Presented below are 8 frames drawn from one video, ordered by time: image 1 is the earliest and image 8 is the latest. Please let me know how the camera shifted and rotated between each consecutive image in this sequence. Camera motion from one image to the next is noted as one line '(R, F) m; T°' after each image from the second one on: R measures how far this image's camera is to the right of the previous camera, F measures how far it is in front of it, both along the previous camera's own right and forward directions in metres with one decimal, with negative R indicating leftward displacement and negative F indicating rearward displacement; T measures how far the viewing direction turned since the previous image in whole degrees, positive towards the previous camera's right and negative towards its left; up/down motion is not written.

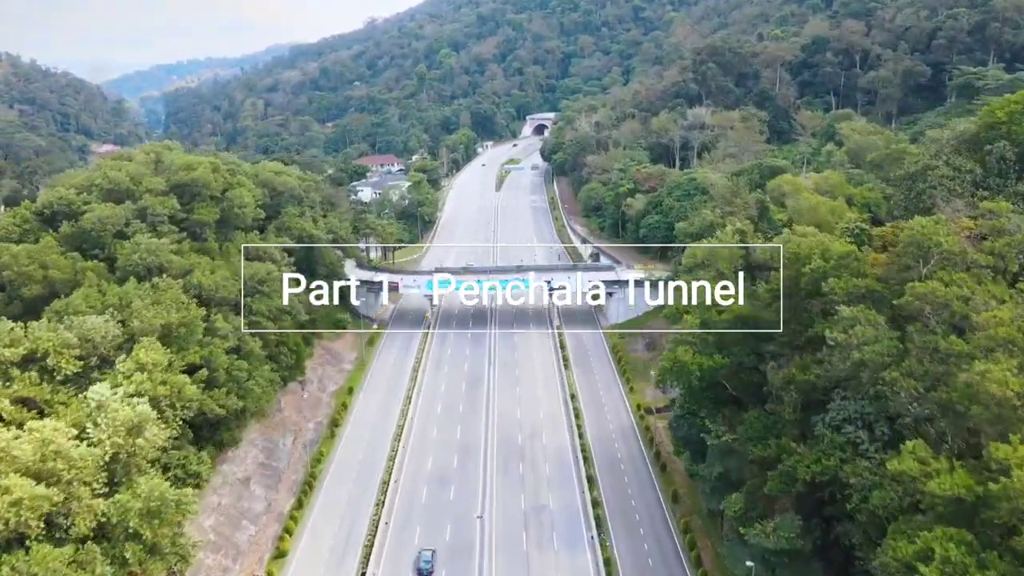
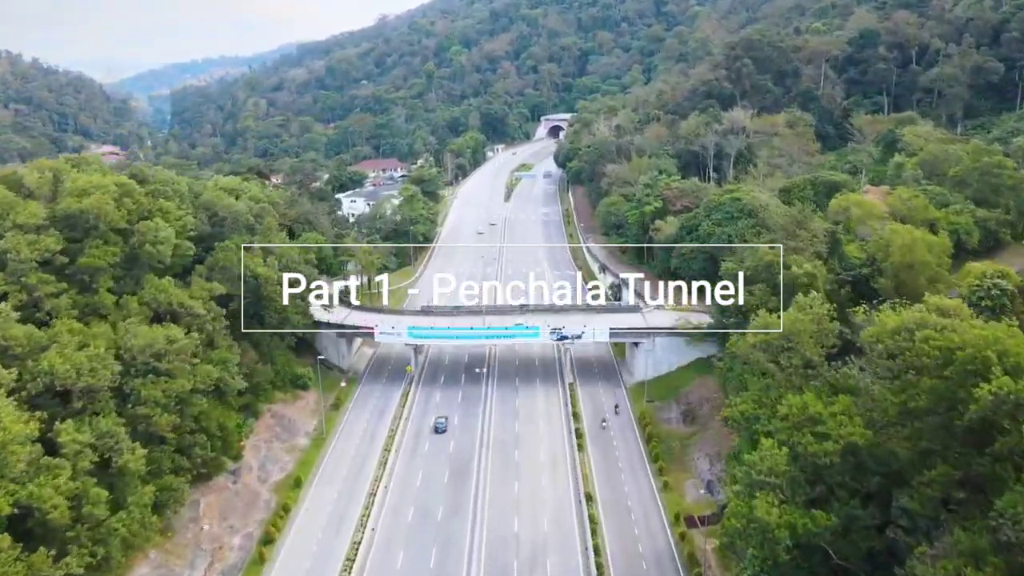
(+1.0, +12.8) m; -1°
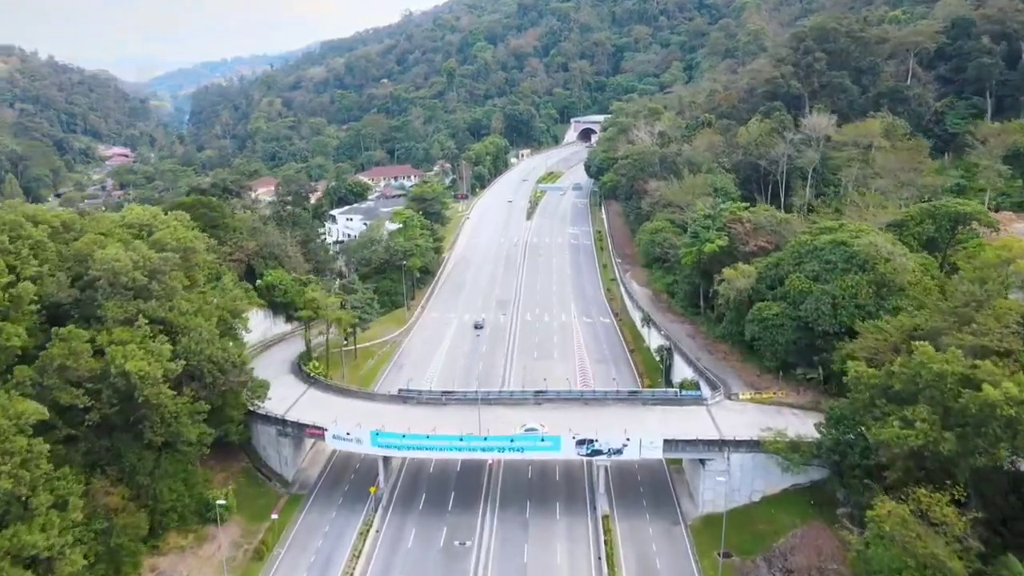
(+0.9, +16.5) m; -2°
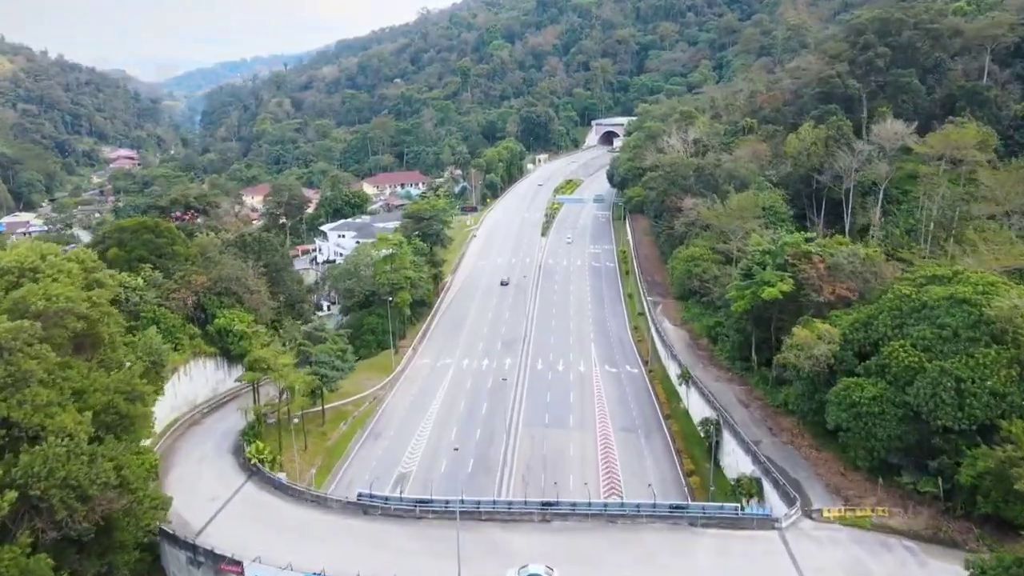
(+0.8, +11.0) m; -2°
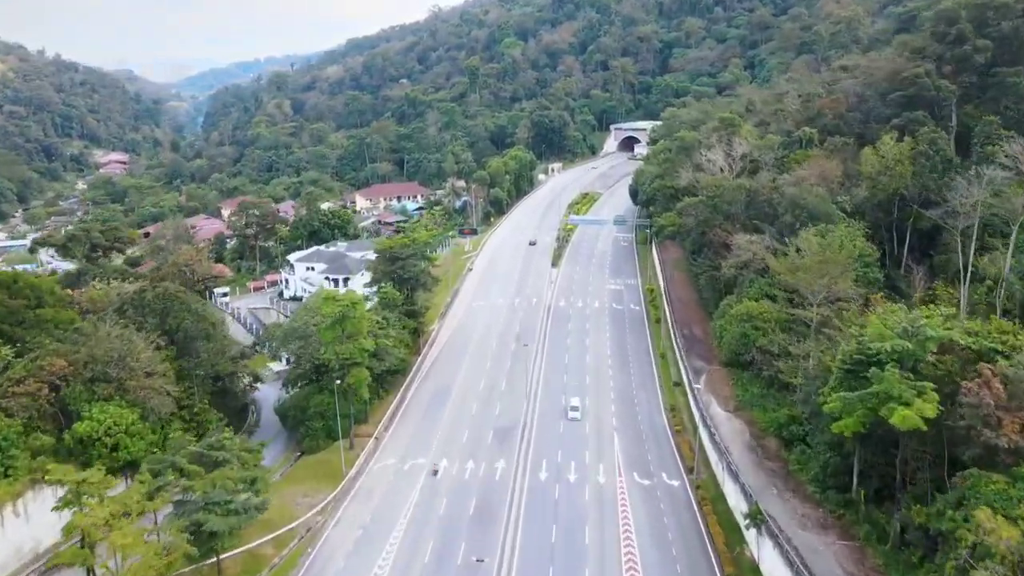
(+1.1, +14.7) m; -1°
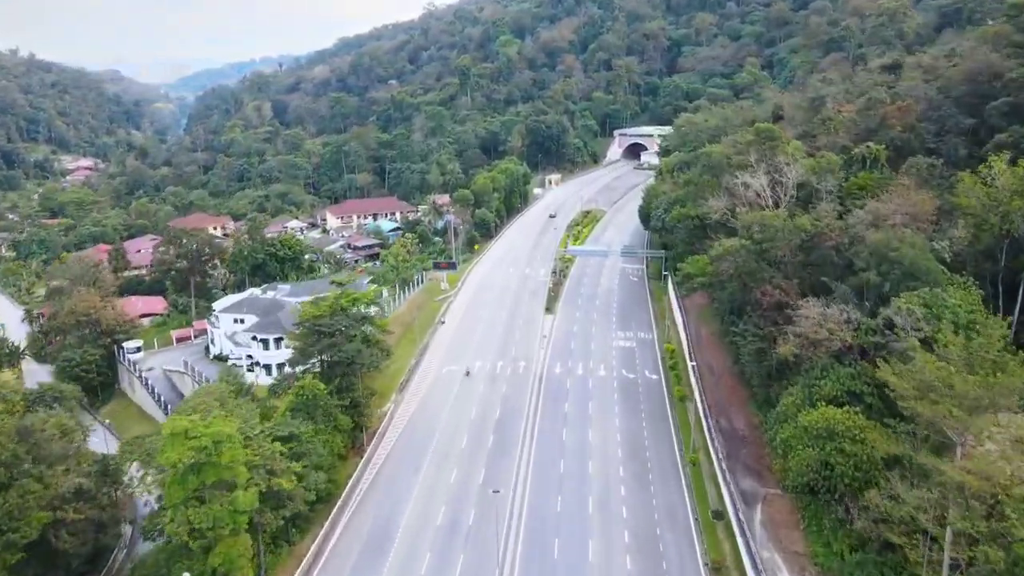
(+1.4, +14.8) m; 0°
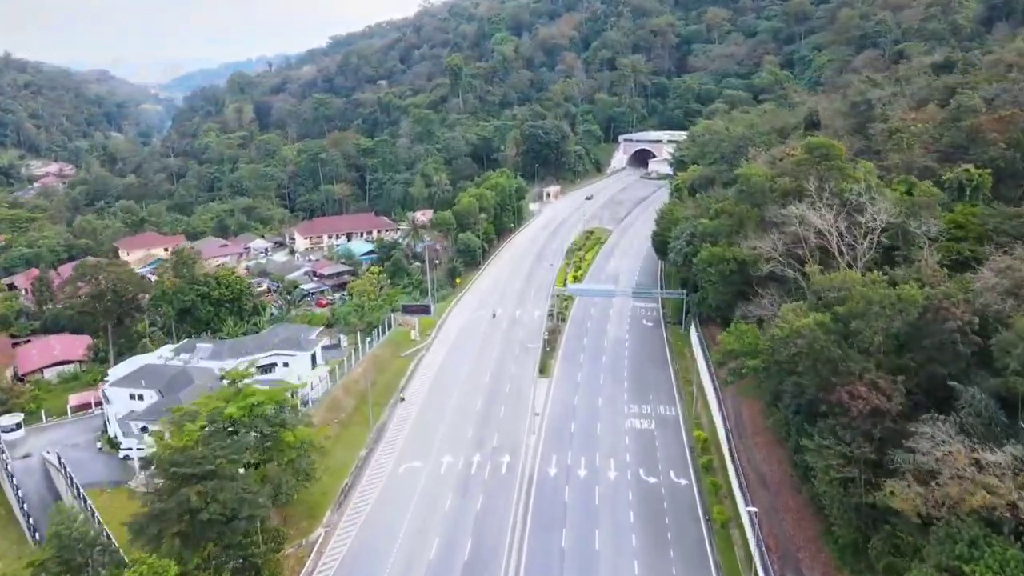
(+1.1, +13.0) m; 0°
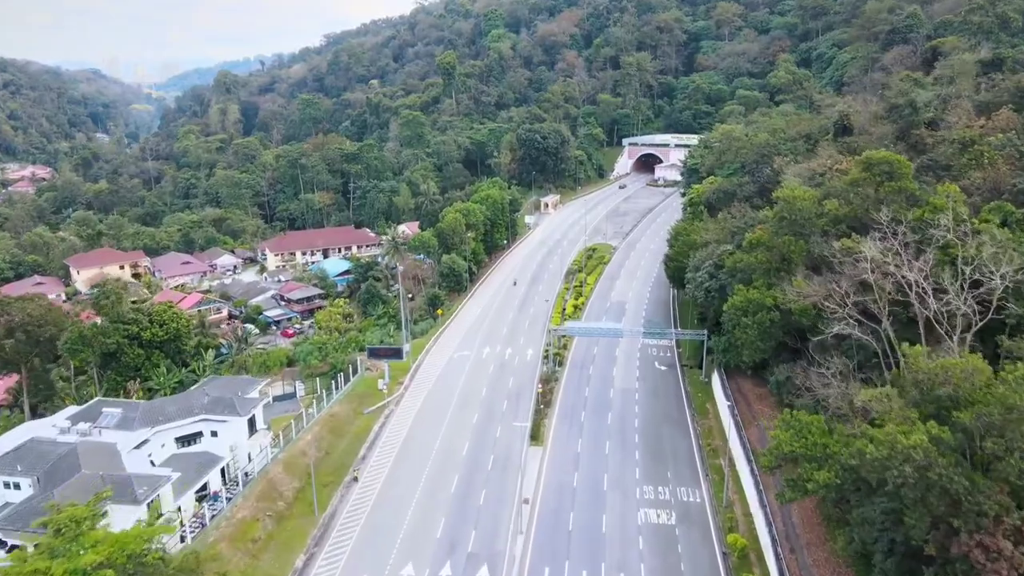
(+0.9, +9.2) m; 0°
